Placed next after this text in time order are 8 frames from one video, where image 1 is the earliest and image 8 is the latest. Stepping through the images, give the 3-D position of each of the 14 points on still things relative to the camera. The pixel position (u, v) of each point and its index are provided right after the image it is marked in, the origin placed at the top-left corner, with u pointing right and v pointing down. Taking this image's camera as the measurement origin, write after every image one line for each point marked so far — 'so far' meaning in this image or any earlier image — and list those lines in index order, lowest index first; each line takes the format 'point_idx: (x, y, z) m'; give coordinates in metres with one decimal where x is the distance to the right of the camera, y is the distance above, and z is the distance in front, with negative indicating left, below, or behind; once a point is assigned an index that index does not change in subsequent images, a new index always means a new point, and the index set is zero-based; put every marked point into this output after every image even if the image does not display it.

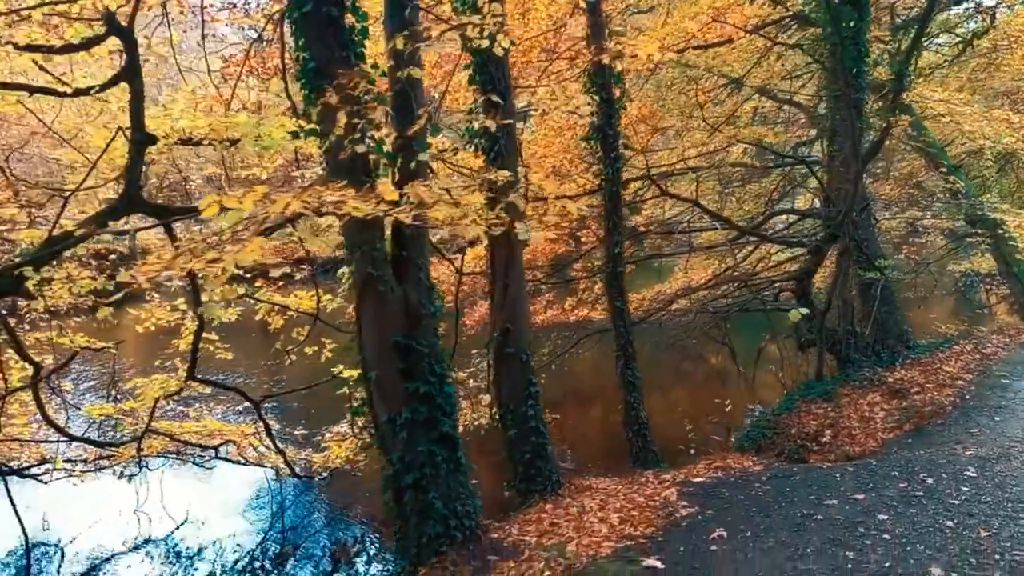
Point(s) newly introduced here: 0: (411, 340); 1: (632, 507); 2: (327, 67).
0: (-0.9, -0.4, +6.2) m
1: (+1.1, -1.9, +6.3) m
2: (-1.5, +1.8, +6.0) m
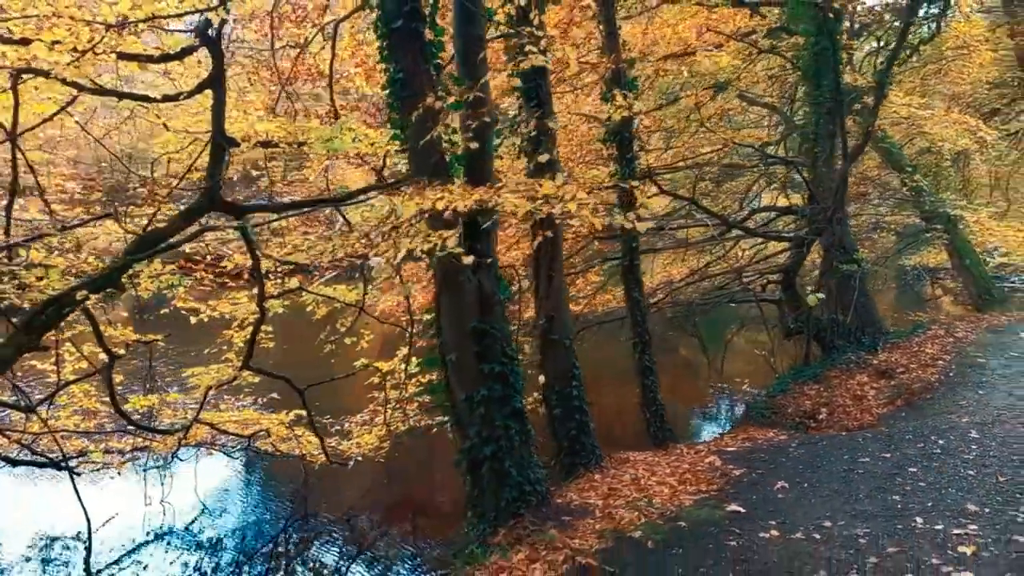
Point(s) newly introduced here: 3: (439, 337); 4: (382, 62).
0: (-0.3, -0.3, +6.8) m
1: (+1.7, -1.8, +7.1) m
2: (-0.9, +1.9, +6.6) m
3: (-0.7, -0.4, +6.9) m
4: (-1.2, +2.1, +6.8) m
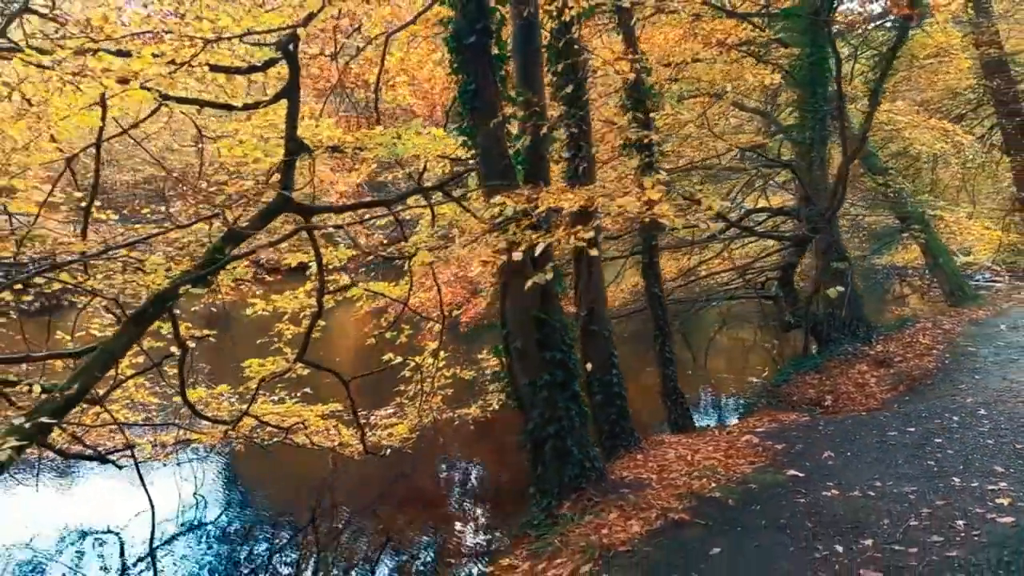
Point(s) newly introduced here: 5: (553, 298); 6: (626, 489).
0: (+0.3, -0.3, +7.4) m
1: (+2.3, -1.7, +7.8) m
2: (-0.3, +1.9, +7.2) m
3: (-0.1, -0.4, +7.5) m
4: (-0.6, +2.1, +7.3) m
5: (+0.4, -0.1, +7.5) m
6: (+1.1, -2.0, +7.3) m
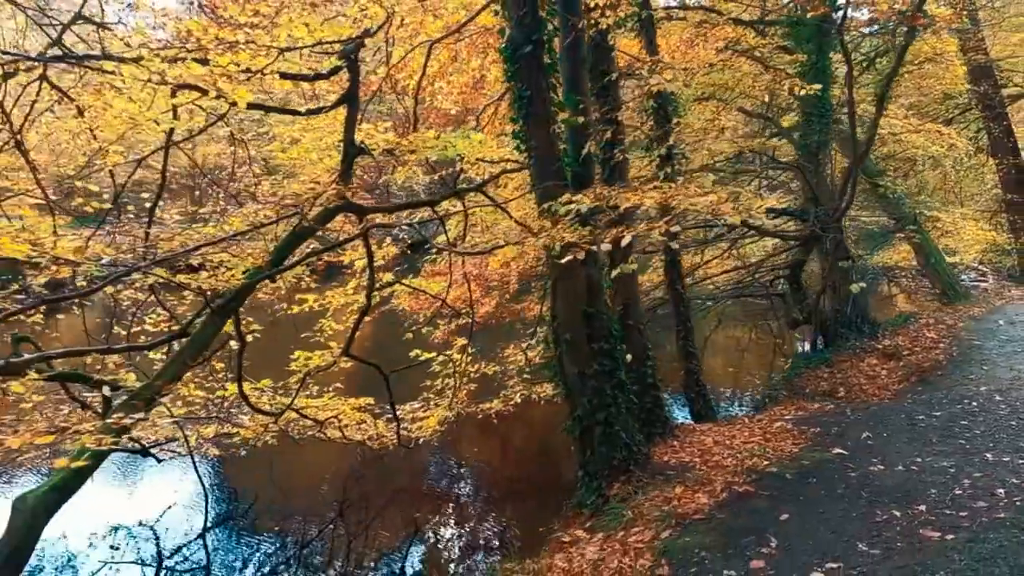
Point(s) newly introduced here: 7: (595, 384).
0: (+0.9, -0.2, +7.9) m
1: (+2.8, -1.6, +8.3) m
2: (+0.3, +2.0, +7.7) m
3: (+0.5, -0.3, +7.9) m
4: (-0.1, +2.2, +7.8) m
5: (+1.0, -0.1, +7.9) m
6: (+1.7, -2.0, +7.8) m
7: (+0.9, -1.0, +7.9) m
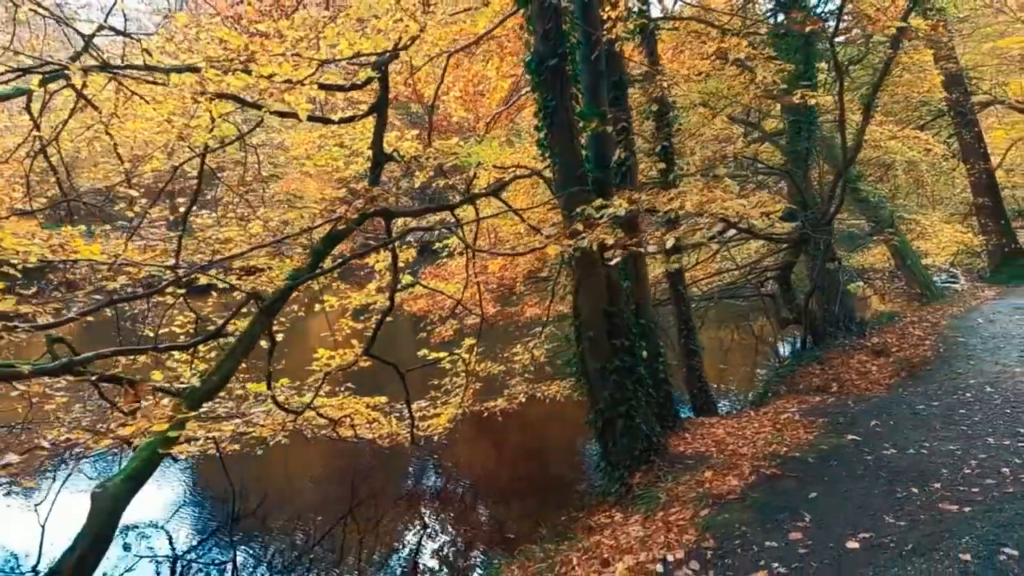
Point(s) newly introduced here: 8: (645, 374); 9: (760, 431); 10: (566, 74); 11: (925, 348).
0: (+1.2, -0.2, +8.3) m
1: (+3.1, -1.6, +8.8) m
2: (+0.5, +2.0, +8.1) m
3: (+0.7, -0.3, +8.3) m
4: (+0.2, +2.2, +8.2) m
5: (+1.2, -0.1, +8.4) m
6: (+2.0, -2.0, +8.2) m
7: (+1.2, -1.0, +8.3) m
8: (+1.6, -1.0, +8.6) m
9: (+2.9, -1.7, +8.5) m
10: (+0.6, +2.4, +8.1) m
11: (+7.4, -1.1, +13.2) m
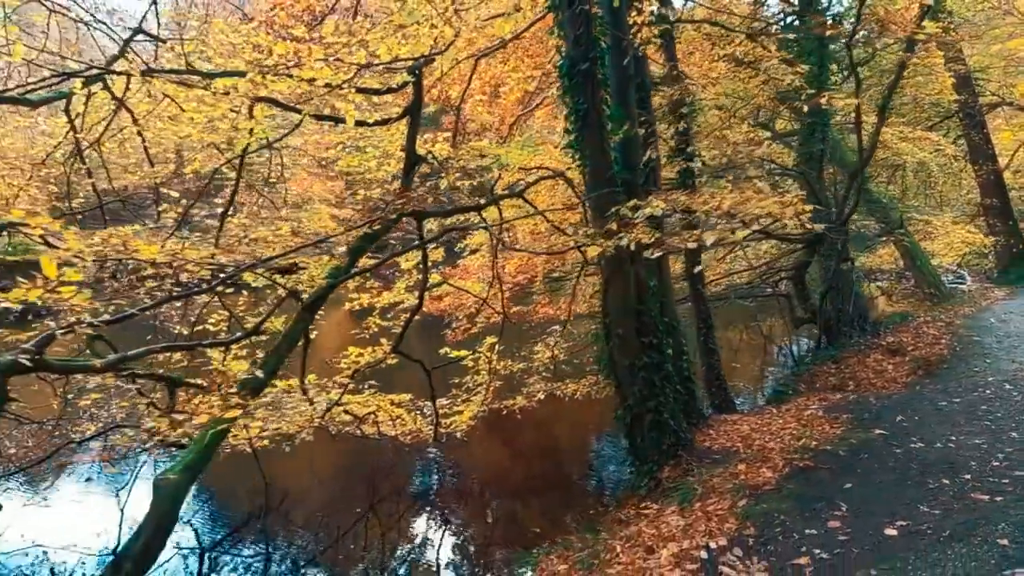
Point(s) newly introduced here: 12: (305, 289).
0: (+1.5, -0.2, +8.5) m
1: (+3.5, -1.6, +9.0) m
2: (+0.9, +2.0, +8.3) m
3: (+1.1, -0.3, +8.5) m
4: (+0.6, +2.2, +8.4) m
5: (+1.6, 0.0, +8.6) m
6: (+2.3, -1.9, +8.4) m
7: (+1.5, -1.0, +8.5) m
8: (+1.9, -1.0, +8.8) m
9: (+3.2, -1.6, +8.7) m
10: (+0.9, +2.4, +8.3) m
11: (+7.8, -1.1, +13.4) m
12: (-2.5, 0.0, +8.8) m
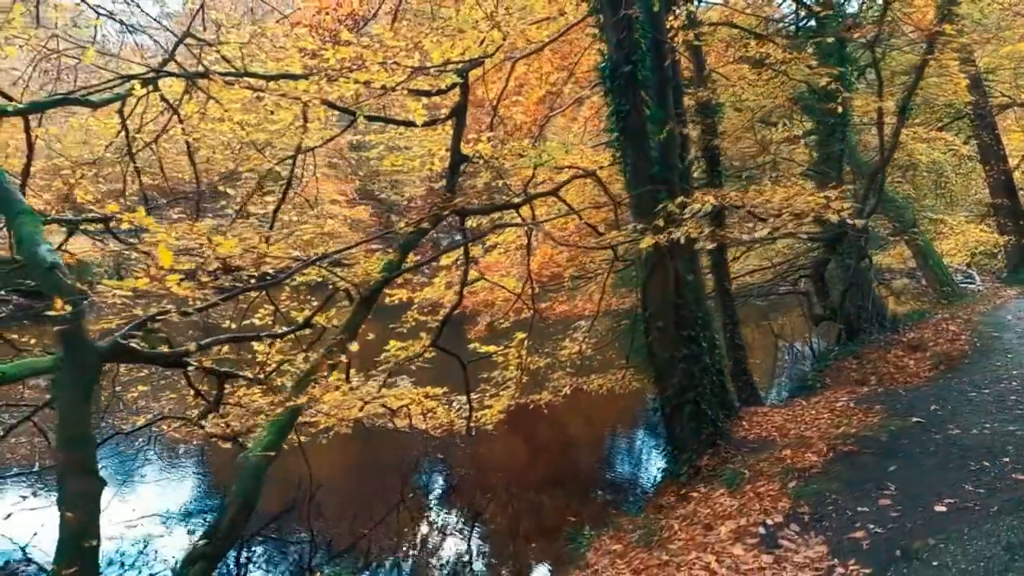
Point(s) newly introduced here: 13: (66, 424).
0: (+2.0, -0.1, +8.8) m
1: (+4.0, -1.5, +9.2) m
2: (+1.4, +2.1, +8.6) m
3: (+1.6, -0.2, +8.8) m
4: (+1.1, +2.3, +8.7) m
5: (+2.1, 0.0, +8.9) m
6: (+2.9, -1.9, +8.7) m
7: (+2.1, -1.0, +8.8) m
8: (+2.4, -0.9, +9.1) m
9: (+3.7, -1.6, +9.0) m
10: (+1.5, +2.4, +8.6) m
11: (+8.3, -1.0, +13.6) m
12: (-2.0, 0.0, +9.1) m
13: (-3.0, -0.9, +5.0) m
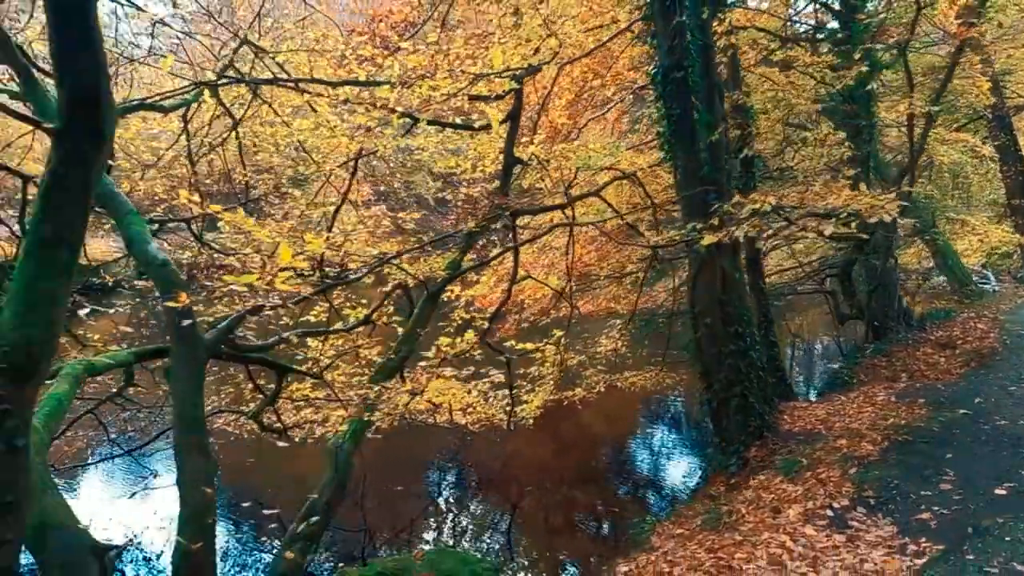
0: (+2.7, -0.1, +9.1) m
1: (+4.6, -1.5, +9.5) m
2: (+2.1, +2.1, +8.9) m
3: (+2.3, -0.2, +9.1) m
4: (+1.8, +2.3, +9.0) m
5: (+2.8, 0.0, +9.2) m
6: (+3.5, -1.8, +9.0) m
7: (+2.7, -0.9, +9.1) m
8: (+3.1, -0.9, +9.4) m
9: (+4.4, -1.6, +9.3) m
10: (+2.1, +2.5, +8.9) m
11: (+9.1, -1.0, +13.9) m
12: (-1.3, +0.1, +9.5) m
13: (-2.4, -0.9, +5.3) m
